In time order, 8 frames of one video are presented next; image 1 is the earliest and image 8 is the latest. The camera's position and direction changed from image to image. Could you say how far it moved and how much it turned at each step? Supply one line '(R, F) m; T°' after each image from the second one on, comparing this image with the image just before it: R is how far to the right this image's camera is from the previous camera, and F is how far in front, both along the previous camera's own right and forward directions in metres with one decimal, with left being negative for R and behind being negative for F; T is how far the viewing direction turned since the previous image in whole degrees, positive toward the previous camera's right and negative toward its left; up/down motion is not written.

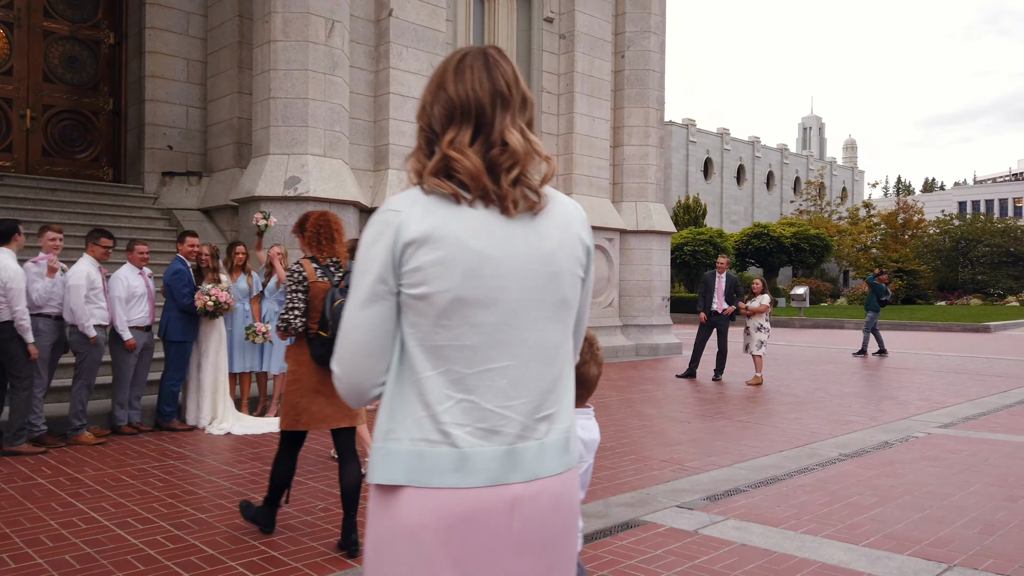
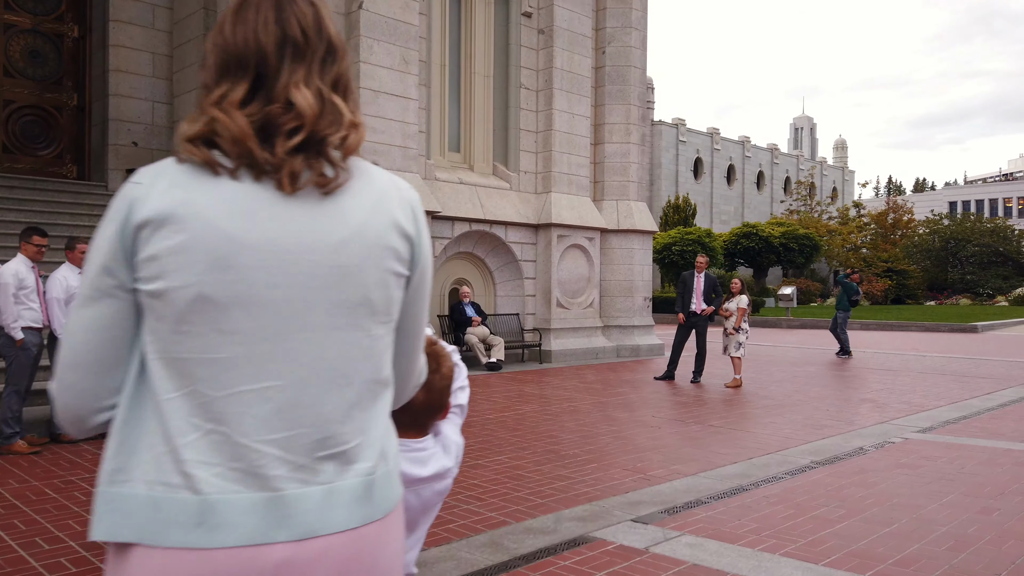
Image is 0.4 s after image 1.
(+0.3, +0.3) m; +1°
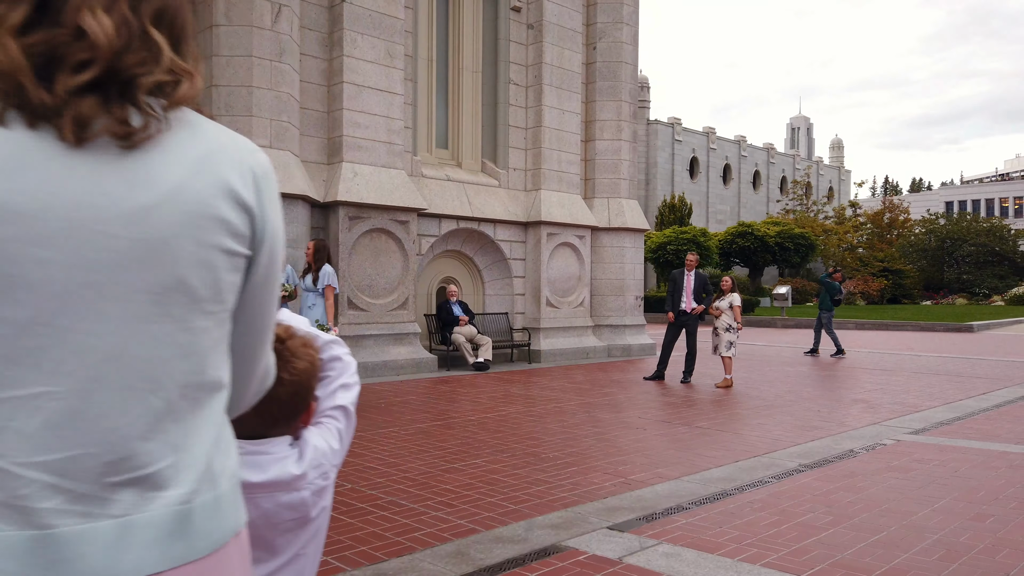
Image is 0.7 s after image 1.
(+0.2, +0.2) m; 0°
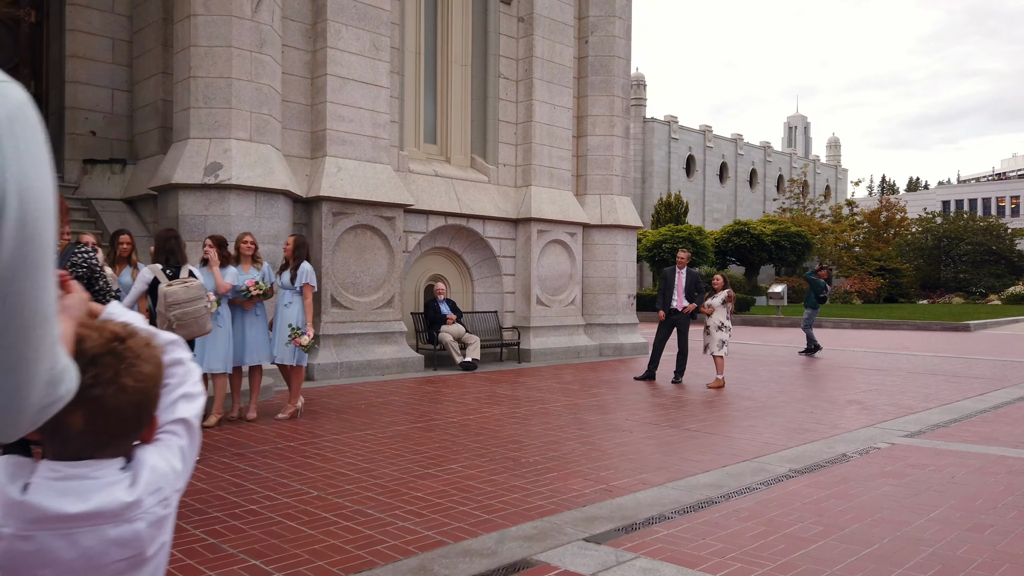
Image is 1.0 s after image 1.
(+0.2, +0.3) m; 0°
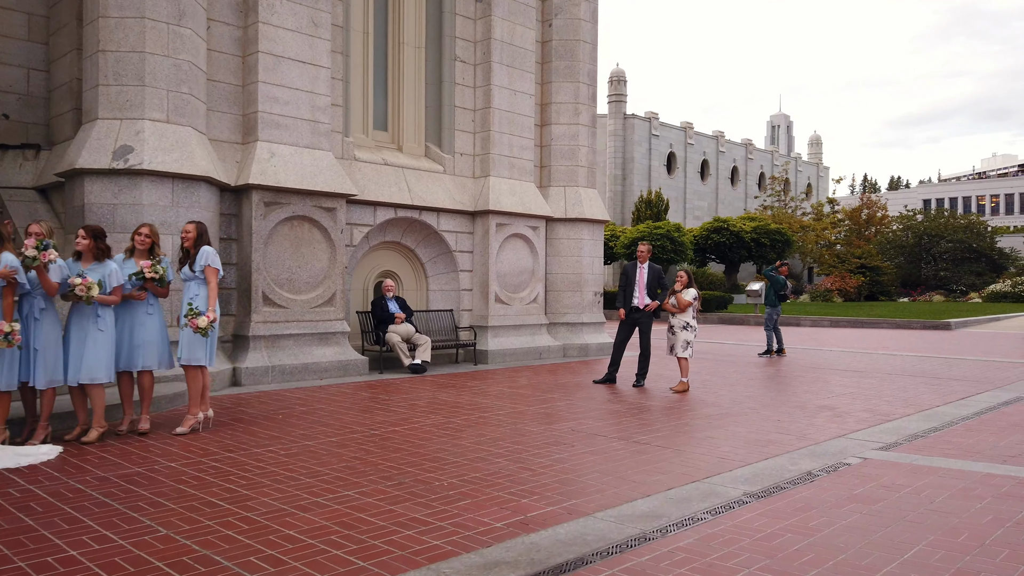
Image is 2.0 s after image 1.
(+0.5, +0.9) m; +1°
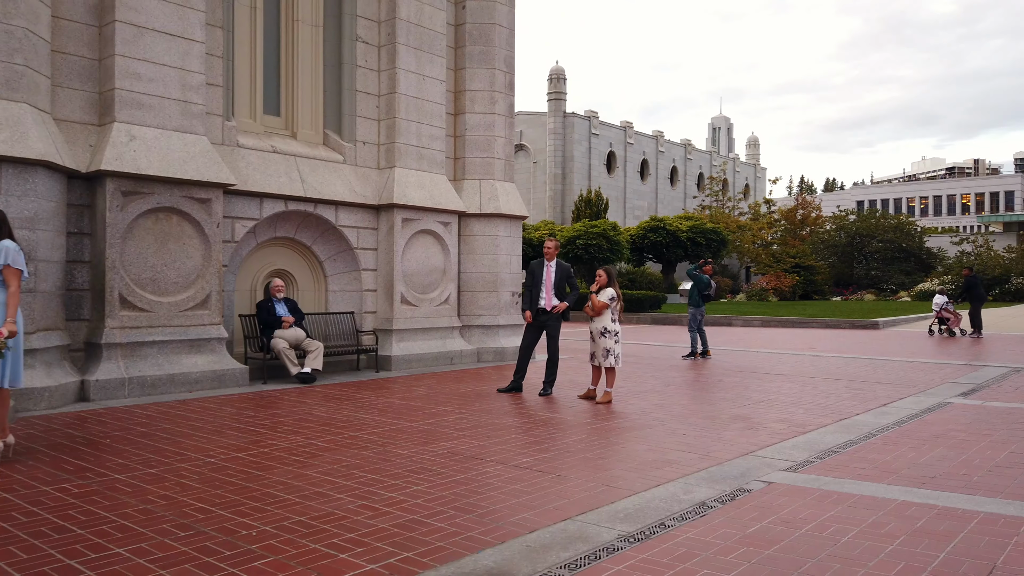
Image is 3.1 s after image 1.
(+0.7, +0.9) m; +4°
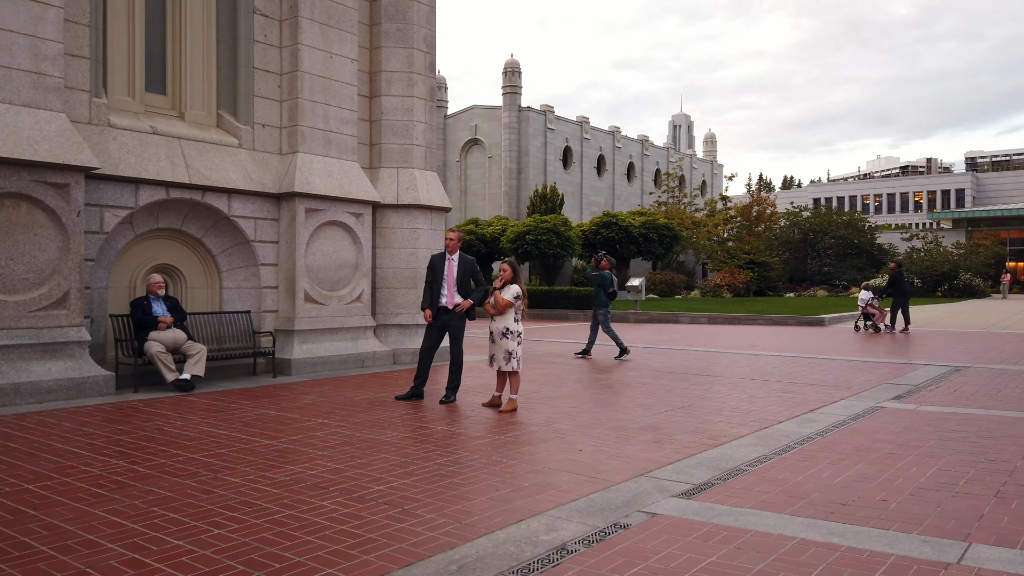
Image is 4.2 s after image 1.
(+0.8, +0.9) m; +3°
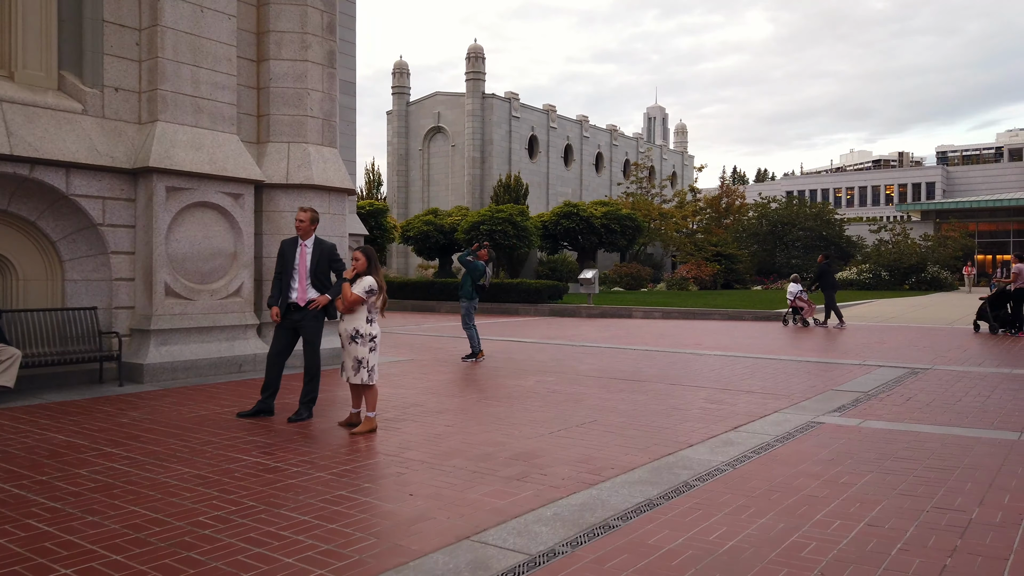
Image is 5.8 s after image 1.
(+1.1, +1.5) m; +2°
